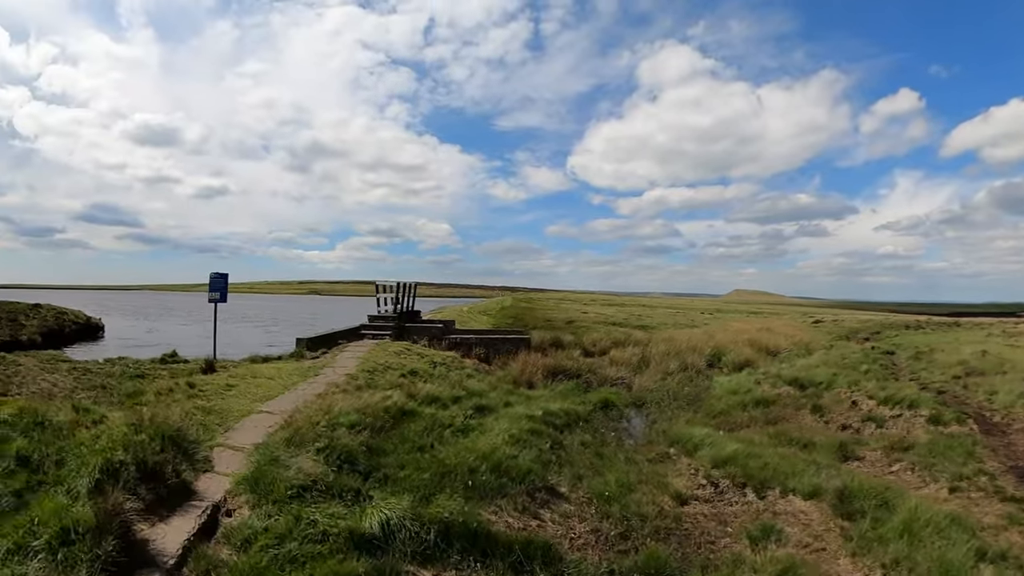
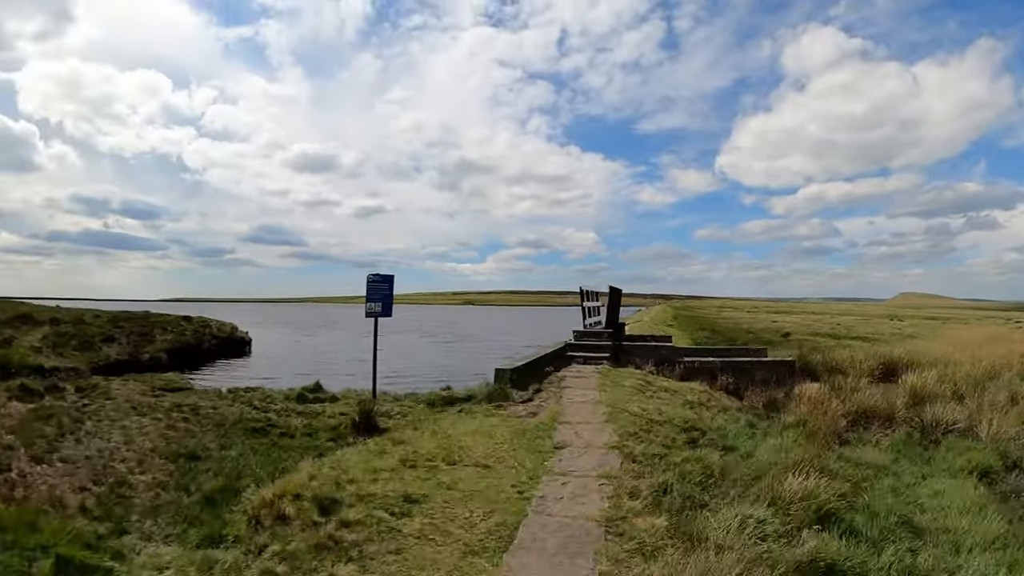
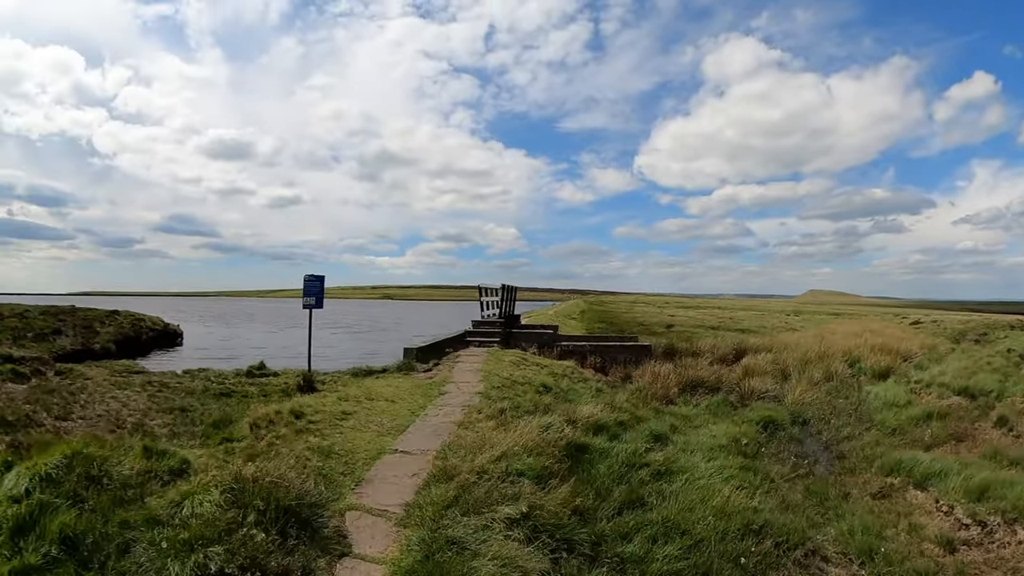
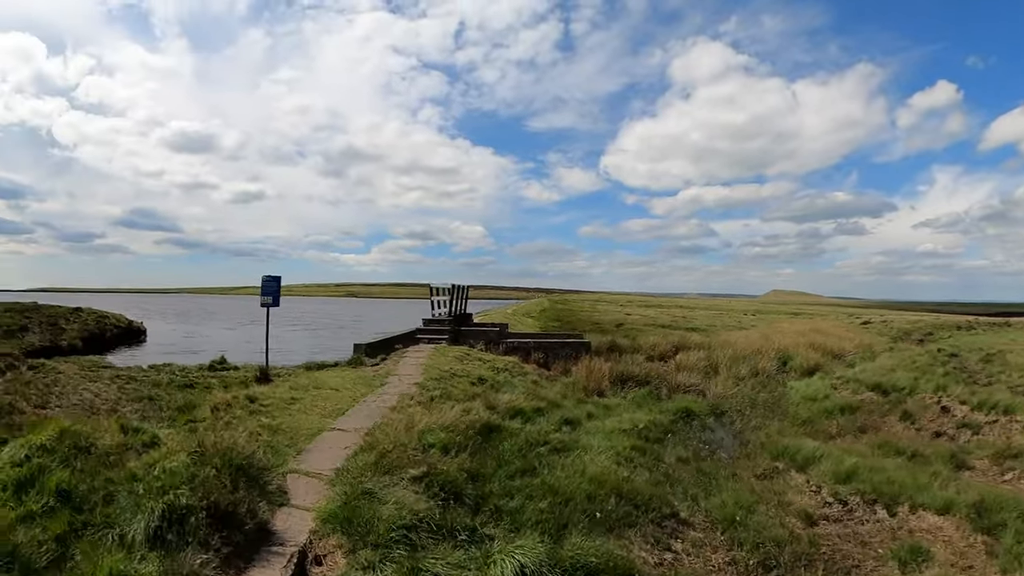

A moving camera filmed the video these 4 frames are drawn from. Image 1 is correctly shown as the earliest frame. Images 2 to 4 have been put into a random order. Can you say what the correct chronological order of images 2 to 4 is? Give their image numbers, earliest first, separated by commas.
4, 3, 2
